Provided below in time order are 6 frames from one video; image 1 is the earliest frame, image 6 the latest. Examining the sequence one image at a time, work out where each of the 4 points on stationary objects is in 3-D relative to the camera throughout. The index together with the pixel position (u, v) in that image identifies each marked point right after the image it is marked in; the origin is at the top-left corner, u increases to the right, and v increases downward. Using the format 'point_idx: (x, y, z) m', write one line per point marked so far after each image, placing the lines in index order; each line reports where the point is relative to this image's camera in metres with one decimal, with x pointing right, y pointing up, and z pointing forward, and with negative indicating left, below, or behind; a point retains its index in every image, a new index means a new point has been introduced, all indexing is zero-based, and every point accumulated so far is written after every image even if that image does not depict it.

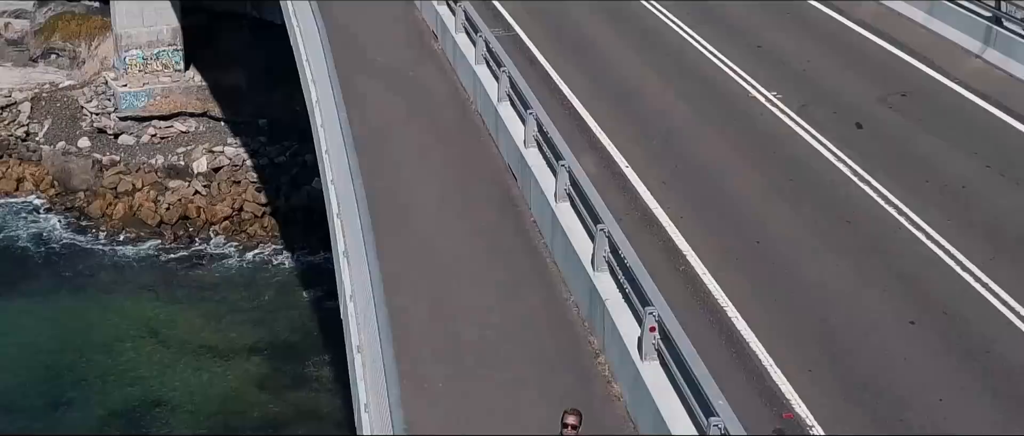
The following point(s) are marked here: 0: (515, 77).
0: (0.0, +2.1, +16.0) m
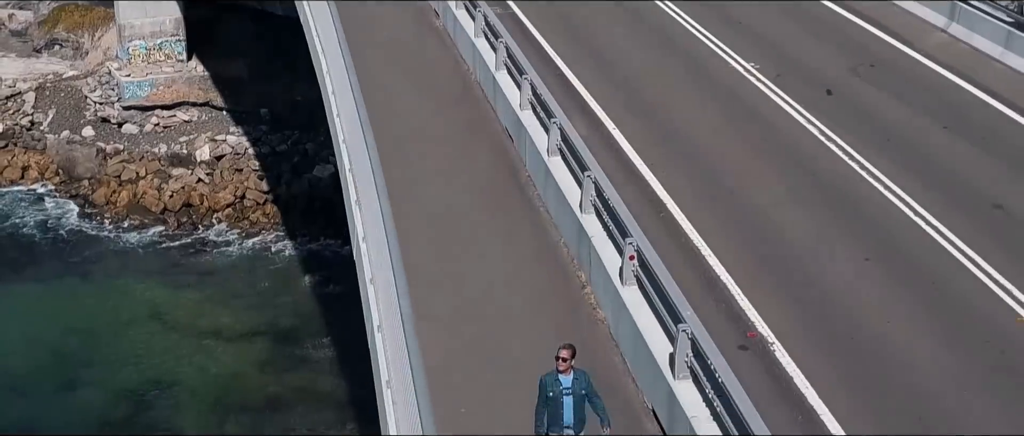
0: (0.0, +2.4, +16.8) m
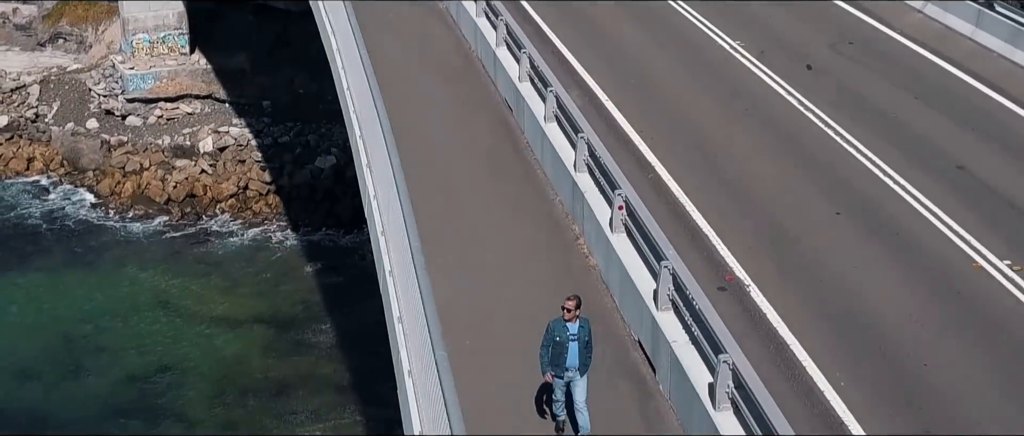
0: (0.0, +2.7, +17.4) m
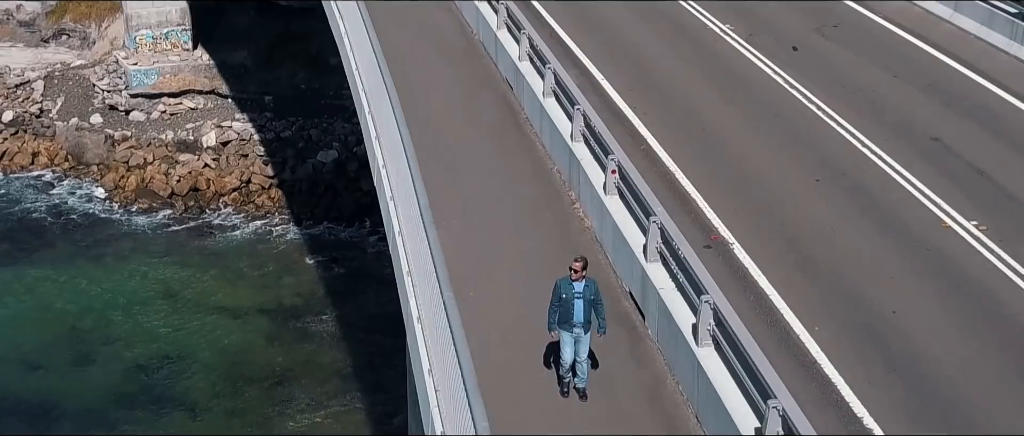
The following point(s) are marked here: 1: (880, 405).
0: (0.0, +3.0, +18.0) m
1: (+3.6, -1.7, +11.7) m
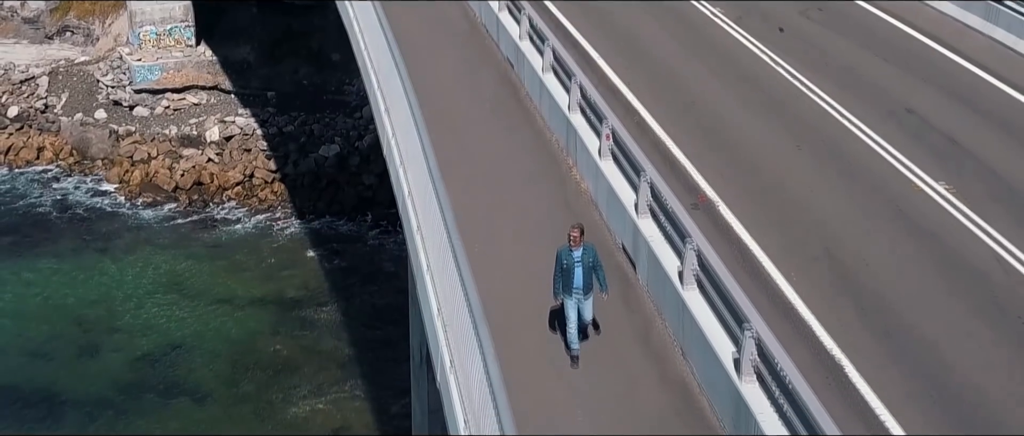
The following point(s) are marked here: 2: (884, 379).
0: (0.0, +3.3, +18.6) m
1: (+3.6, -1.4, +12.3) m
2: (+3.7, -1.6, +12.0) m
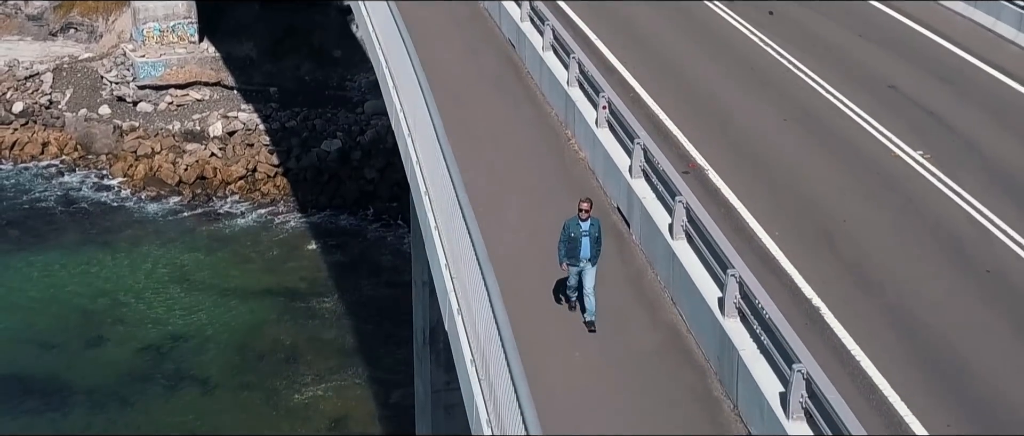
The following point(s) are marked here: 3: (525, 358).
0: (0.0, +3.5, +19.2) m
1: (+3.6, -1.1, +12.9) m
2: (+3.7, -1.3, +12.5) m
3: (+0.1, -1.3, +11.0) m
